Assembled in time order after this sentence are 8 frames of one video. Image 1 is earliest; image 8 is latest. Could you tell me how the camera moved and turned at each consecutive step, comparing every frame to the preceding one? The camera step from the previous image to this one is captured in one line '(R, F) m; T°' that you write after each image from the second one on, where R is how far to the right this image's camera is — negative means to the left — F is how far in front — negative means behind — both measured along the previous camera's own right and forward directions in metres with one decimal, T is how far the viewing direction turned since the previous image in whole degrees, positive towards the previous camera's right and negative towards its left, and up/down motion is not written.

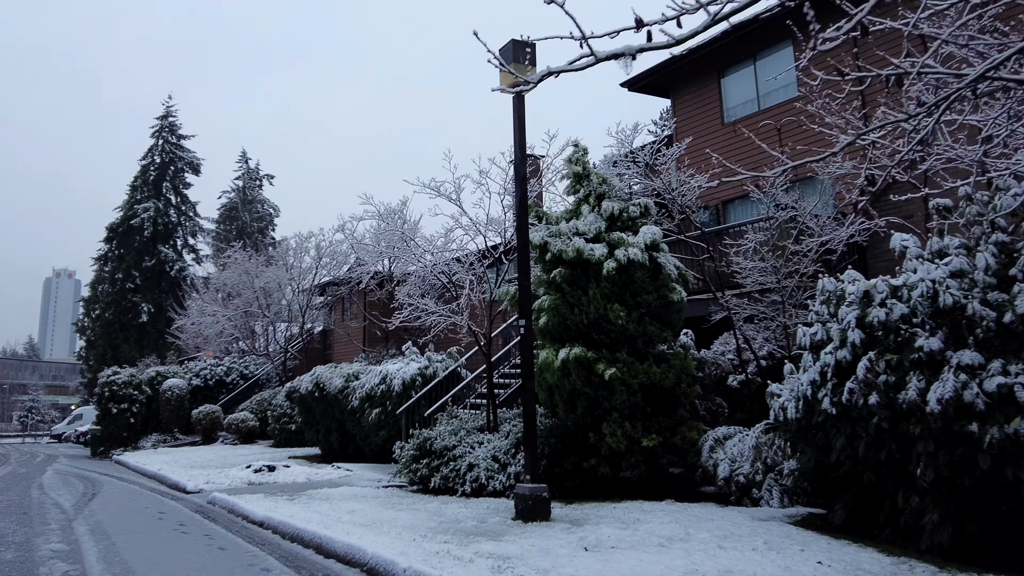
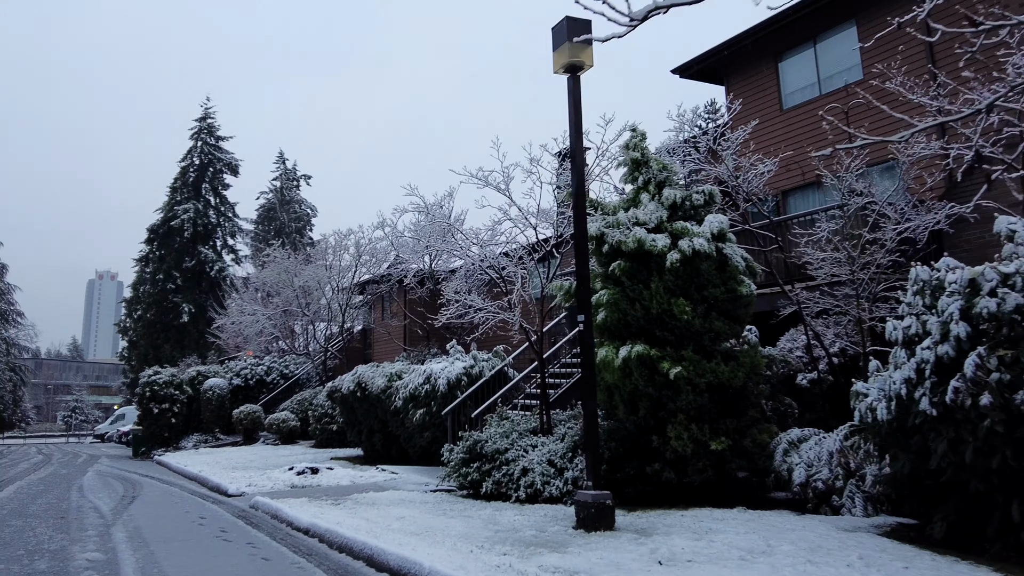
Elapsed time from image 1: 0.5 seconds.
(-0.2, +0.6) m; -2°
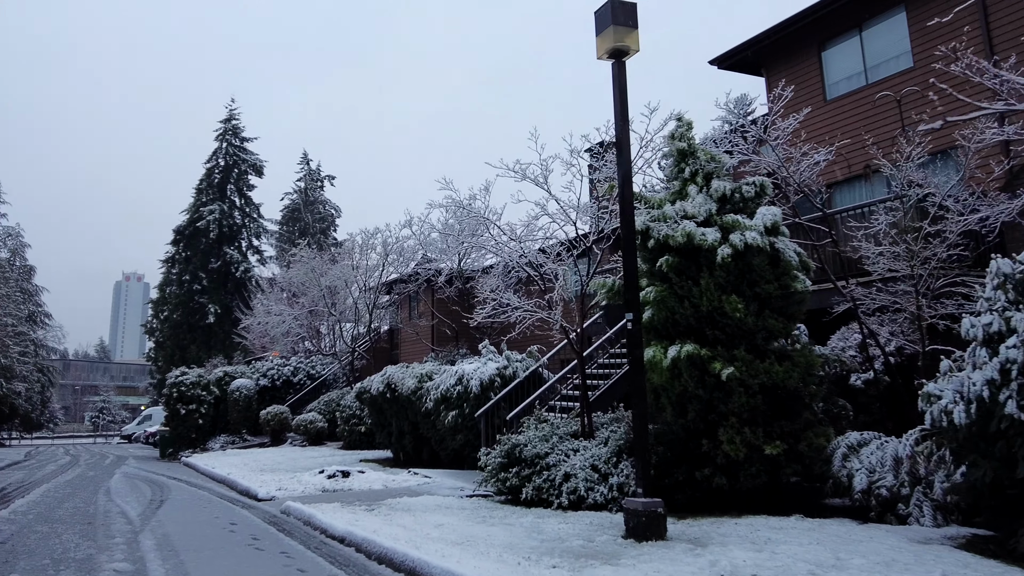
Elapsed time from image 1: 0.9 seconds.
(-0.2, +0.4) m; -1°
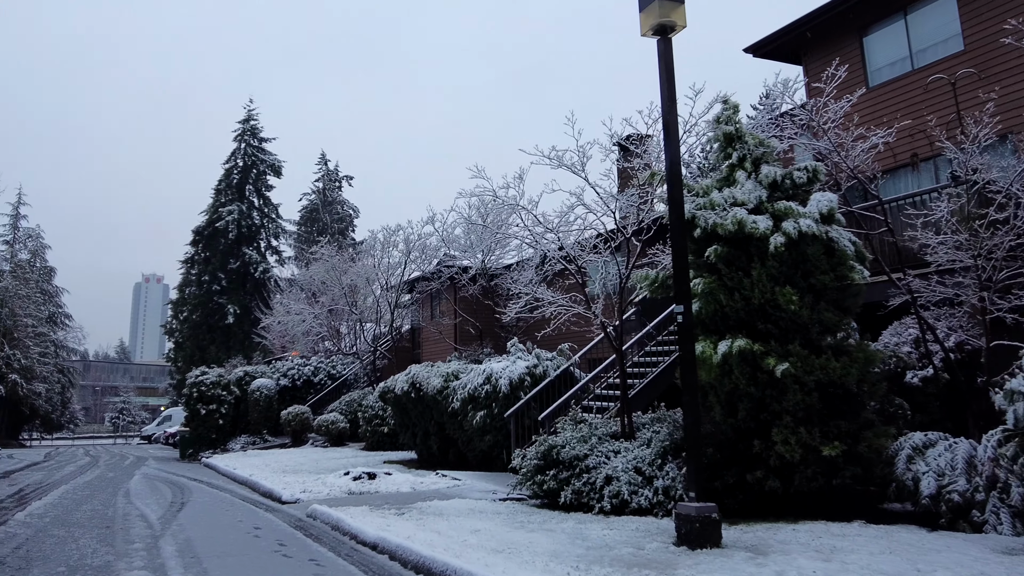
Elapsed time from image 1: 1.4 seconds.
(-0.2, +0.5) m; -1°
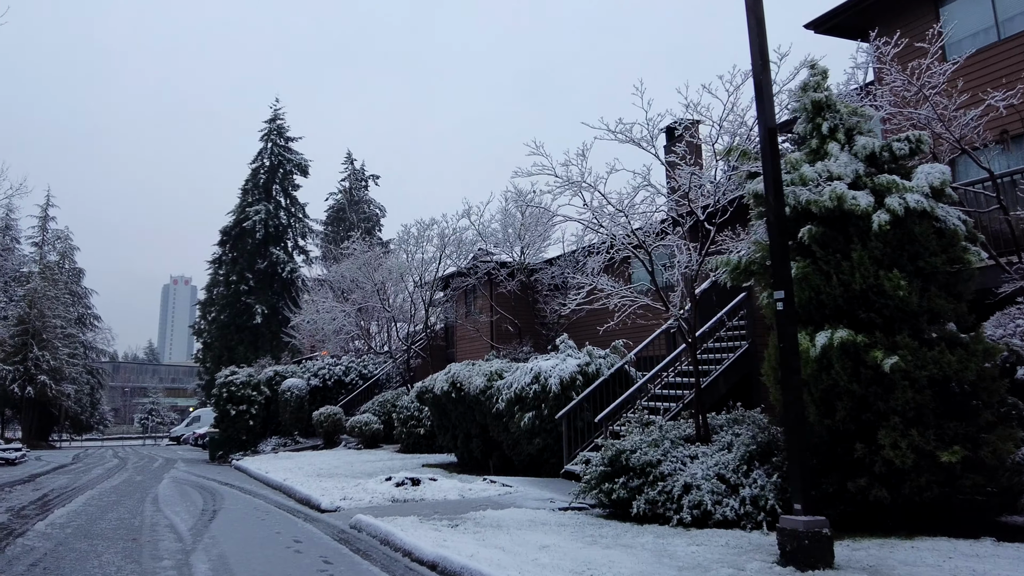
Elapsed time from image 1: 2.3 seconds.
(-0.3, +0.9) m; -1°
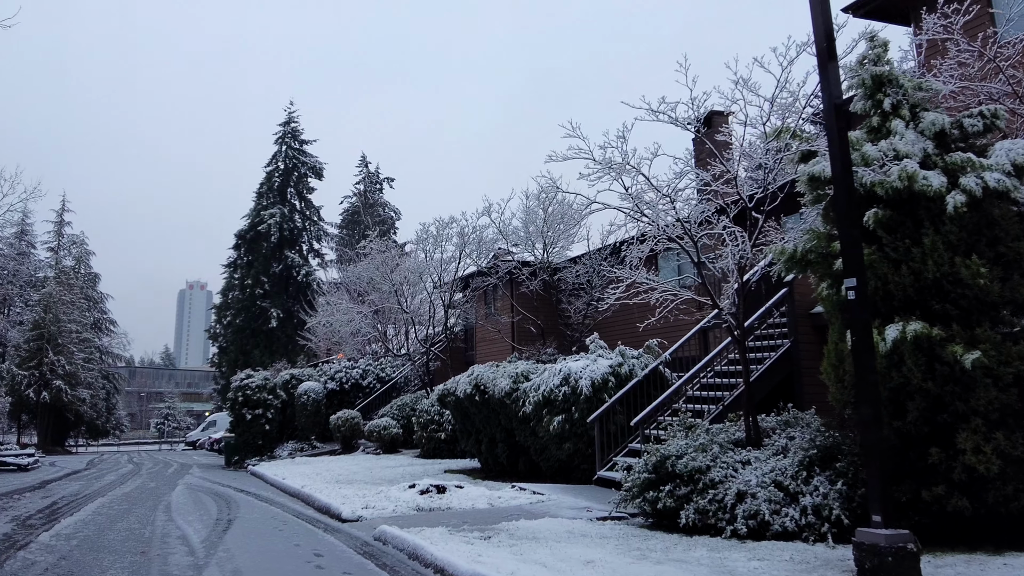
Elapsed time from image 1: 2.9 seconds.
(-0.2, +0.6) m; -1°
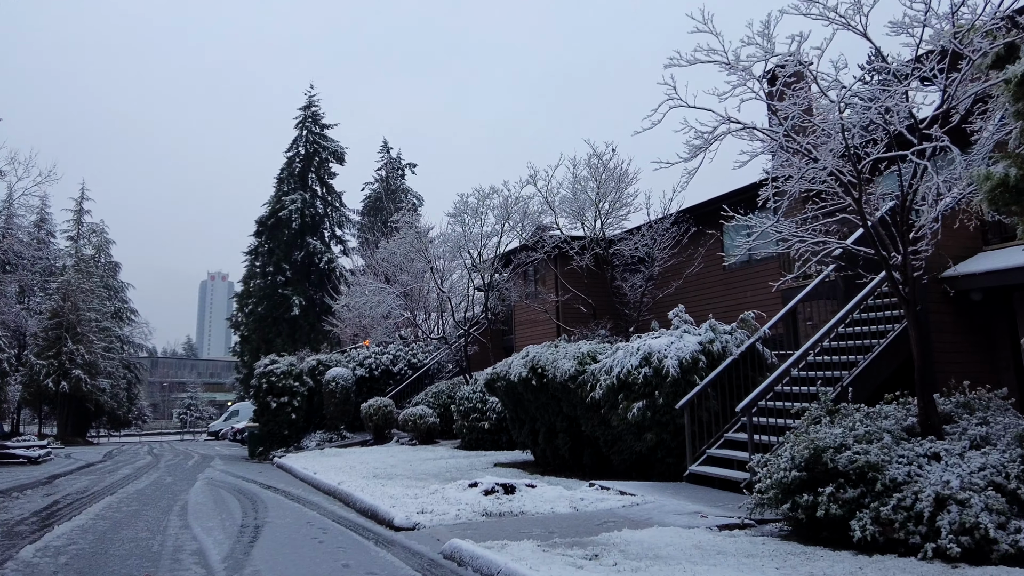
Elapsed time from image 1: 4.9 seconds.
(-0.6, +1.8) m; -1°
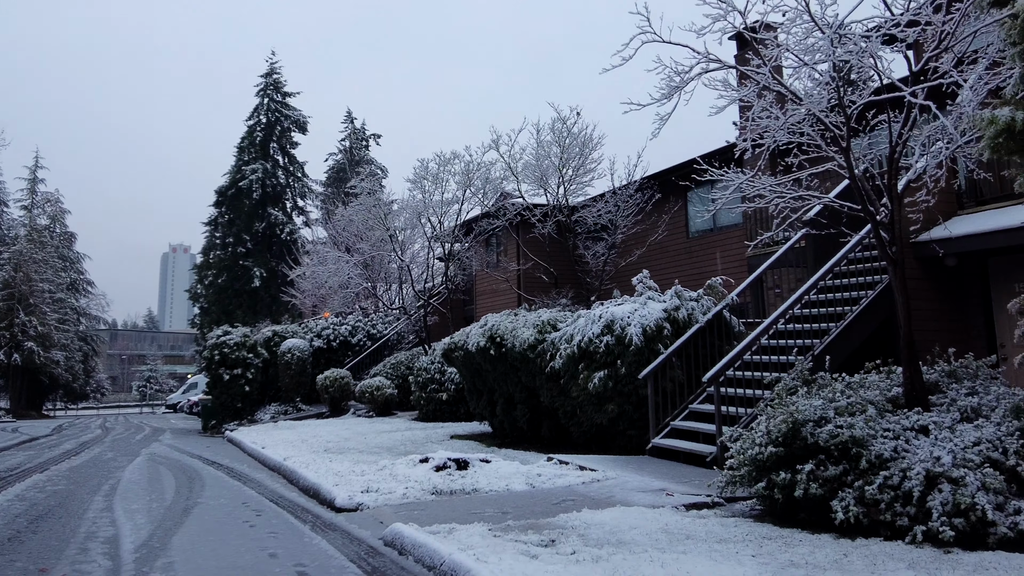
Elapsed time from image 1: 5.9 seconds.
(+0.1, +0.6) m; +2°
